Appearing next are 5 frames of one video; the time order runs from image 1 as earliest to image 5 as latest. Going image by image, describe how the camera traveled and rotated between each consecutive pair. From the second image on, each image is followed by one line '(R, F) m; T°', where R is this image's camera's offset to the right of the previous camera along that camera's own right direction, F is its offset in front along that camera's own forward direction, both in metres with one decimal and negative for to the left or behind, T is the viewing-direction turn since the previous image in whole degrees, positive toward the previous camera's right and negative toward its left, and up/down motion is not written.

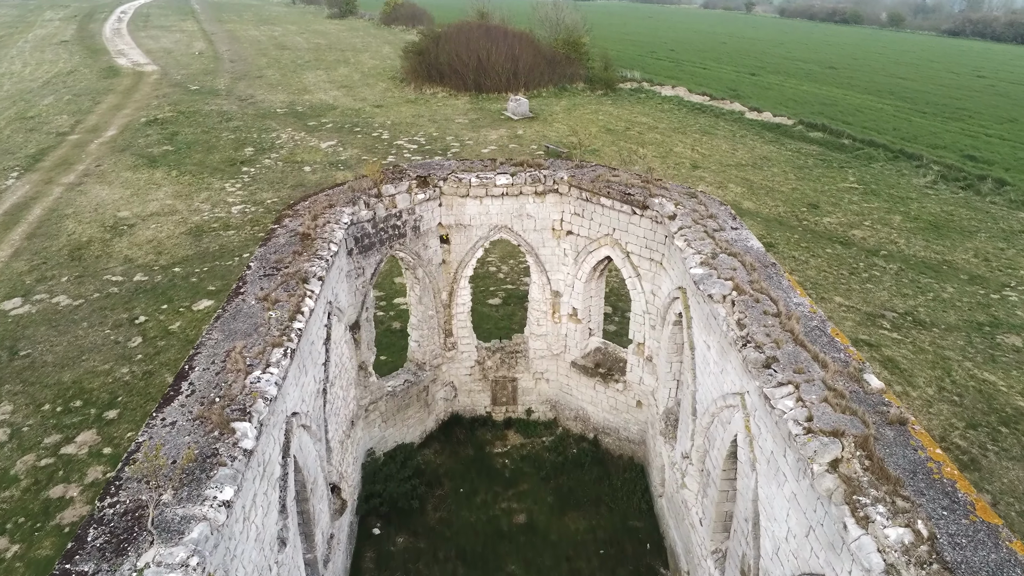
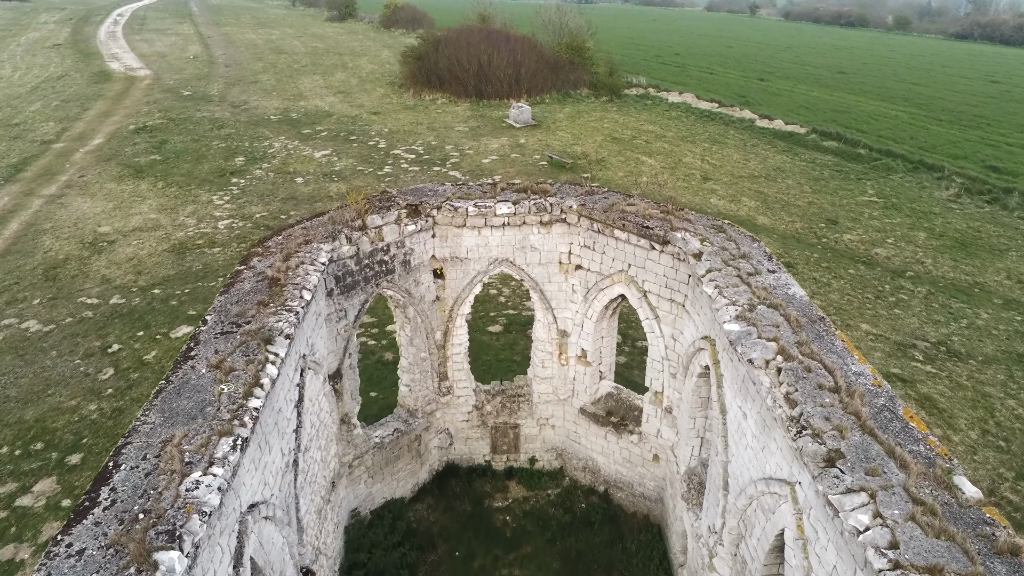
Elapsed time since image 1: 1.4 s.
(0.0, +0.9) m; 0°
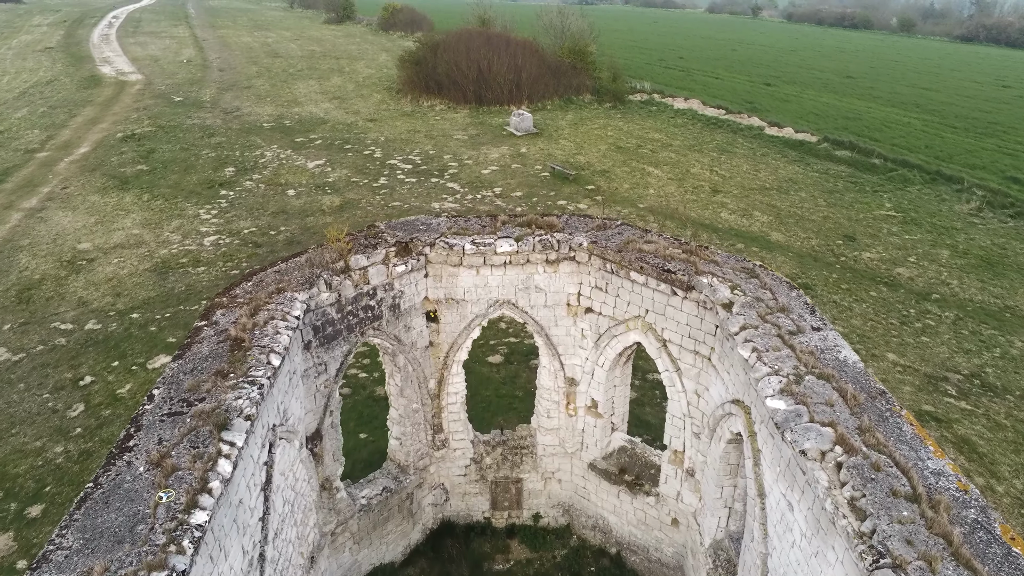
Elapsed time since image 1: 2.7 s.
(0.0, +0.8) m; 0°
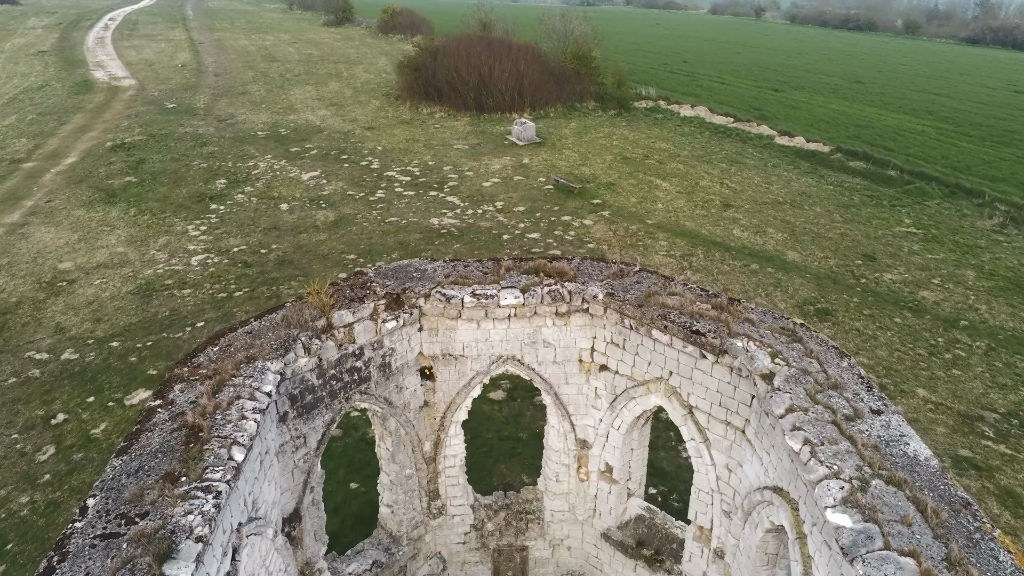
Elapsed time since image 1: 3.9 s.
(0.0, +0.7) m; 0°
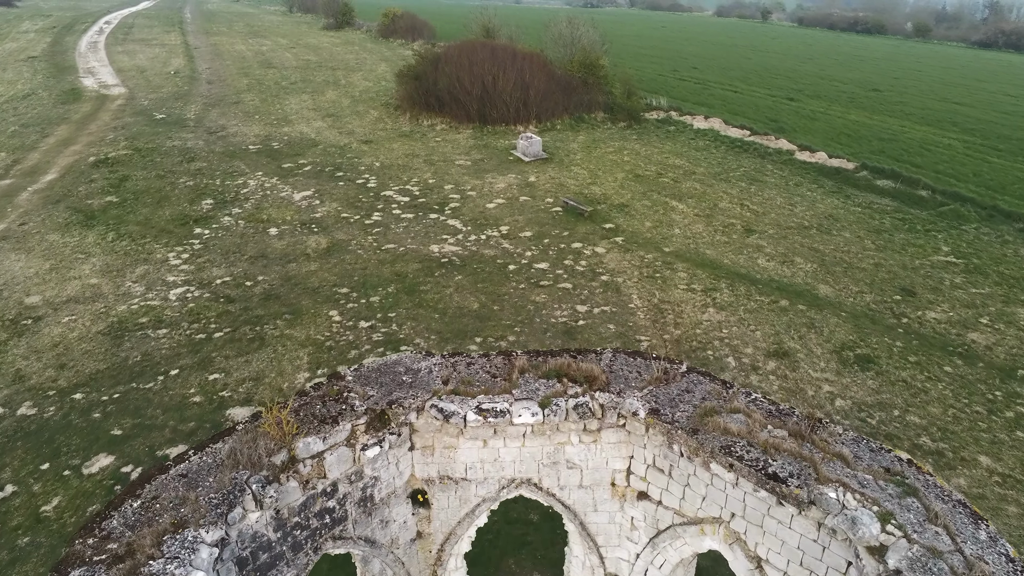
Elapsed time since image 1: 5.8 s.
(-0.1, +1.2) m; 0°
